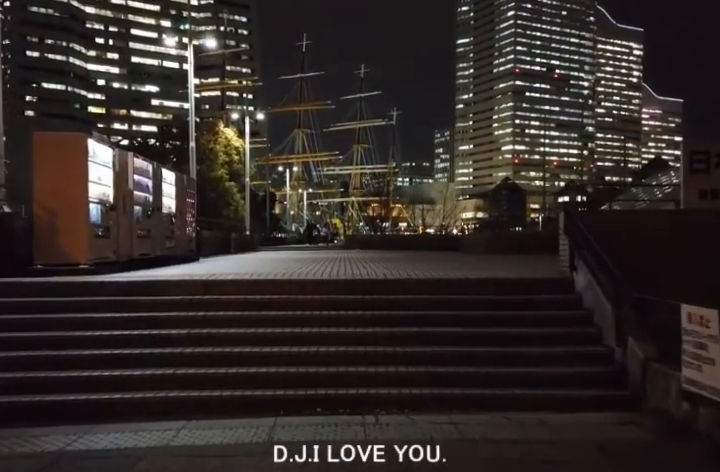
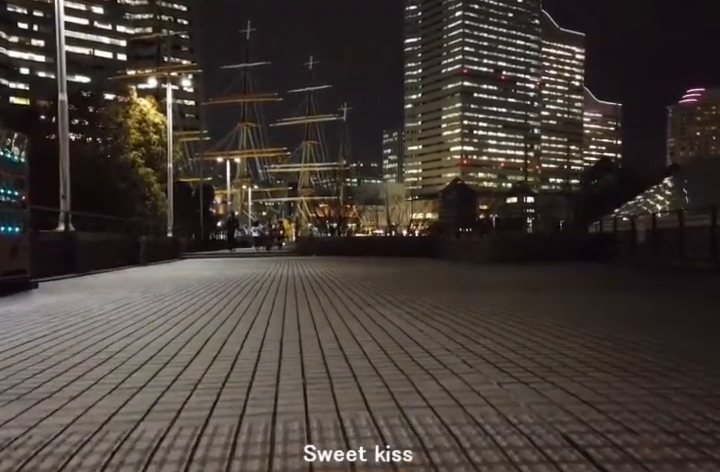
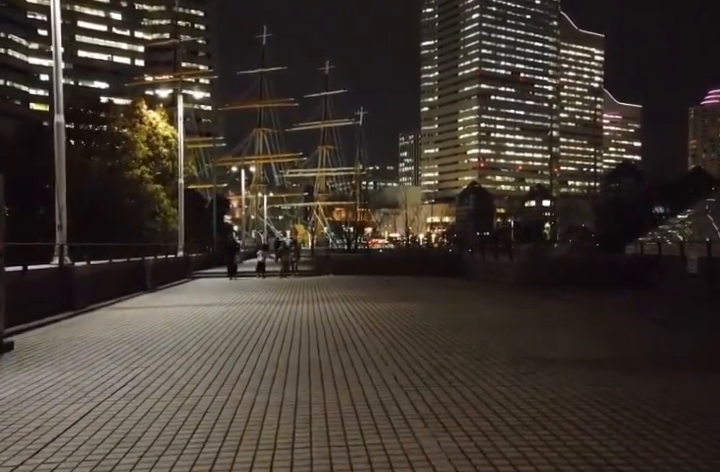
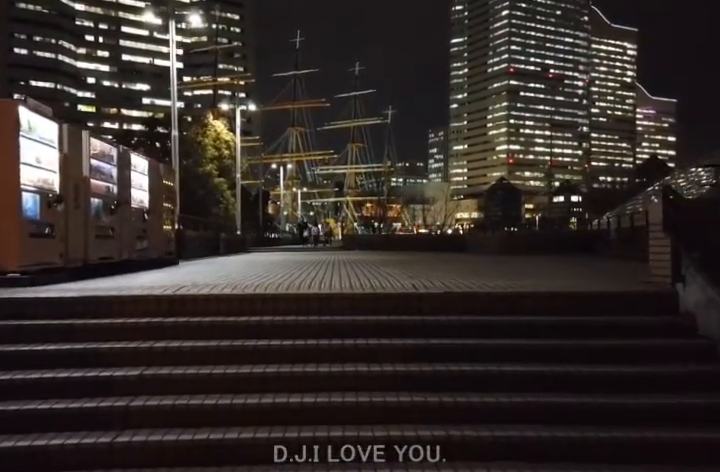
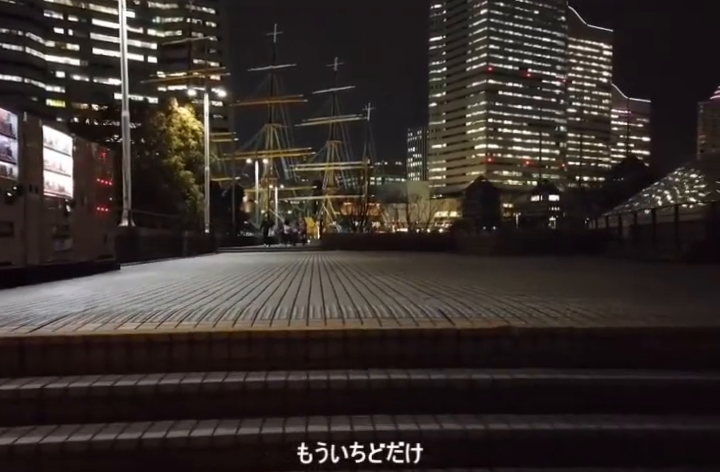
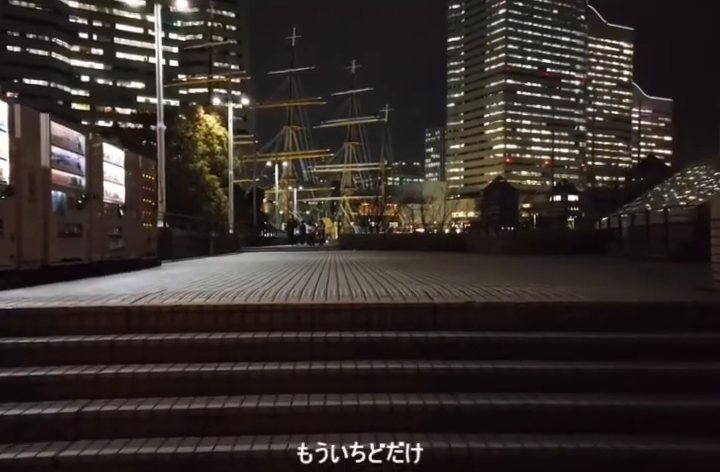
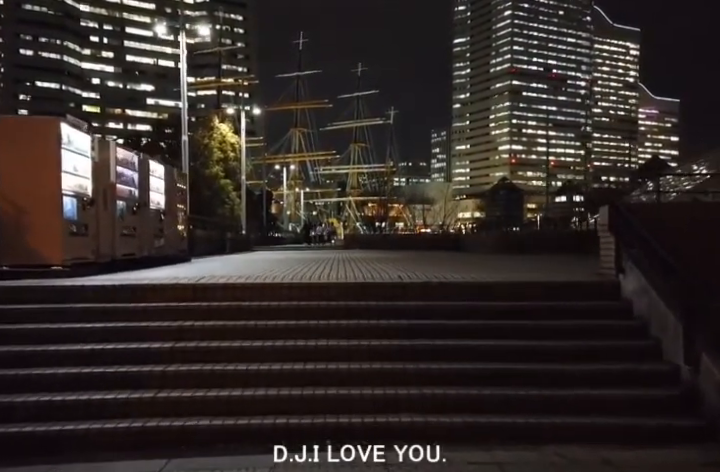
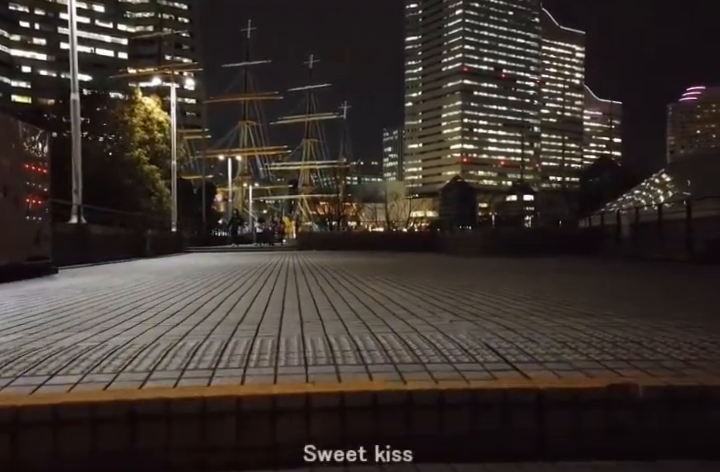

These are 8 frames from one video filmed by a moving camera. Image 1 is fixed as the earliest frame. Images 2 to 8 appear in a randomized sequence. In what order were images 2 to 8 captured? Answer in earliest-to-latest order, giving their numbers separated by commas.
7, 4, 6, 5, 8, 2, 3
